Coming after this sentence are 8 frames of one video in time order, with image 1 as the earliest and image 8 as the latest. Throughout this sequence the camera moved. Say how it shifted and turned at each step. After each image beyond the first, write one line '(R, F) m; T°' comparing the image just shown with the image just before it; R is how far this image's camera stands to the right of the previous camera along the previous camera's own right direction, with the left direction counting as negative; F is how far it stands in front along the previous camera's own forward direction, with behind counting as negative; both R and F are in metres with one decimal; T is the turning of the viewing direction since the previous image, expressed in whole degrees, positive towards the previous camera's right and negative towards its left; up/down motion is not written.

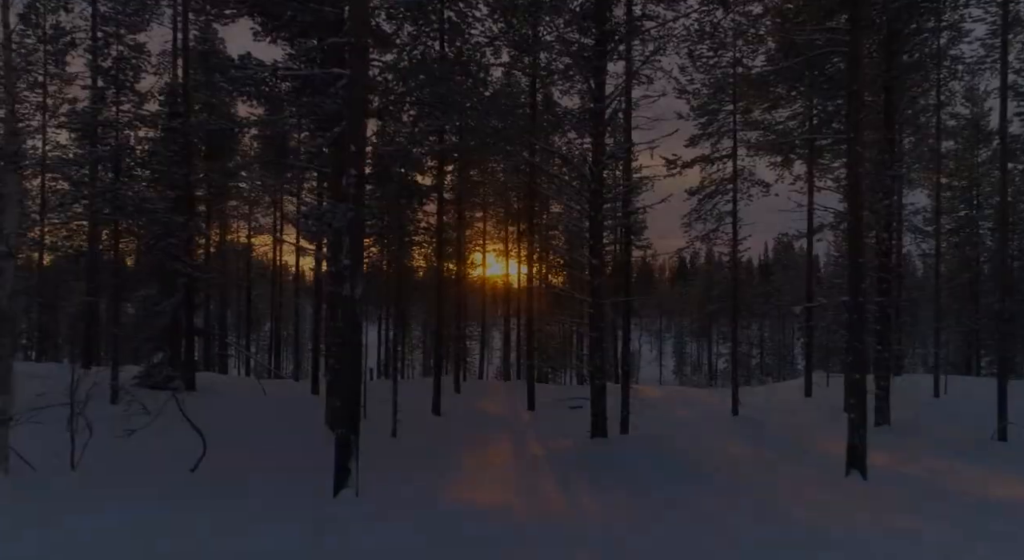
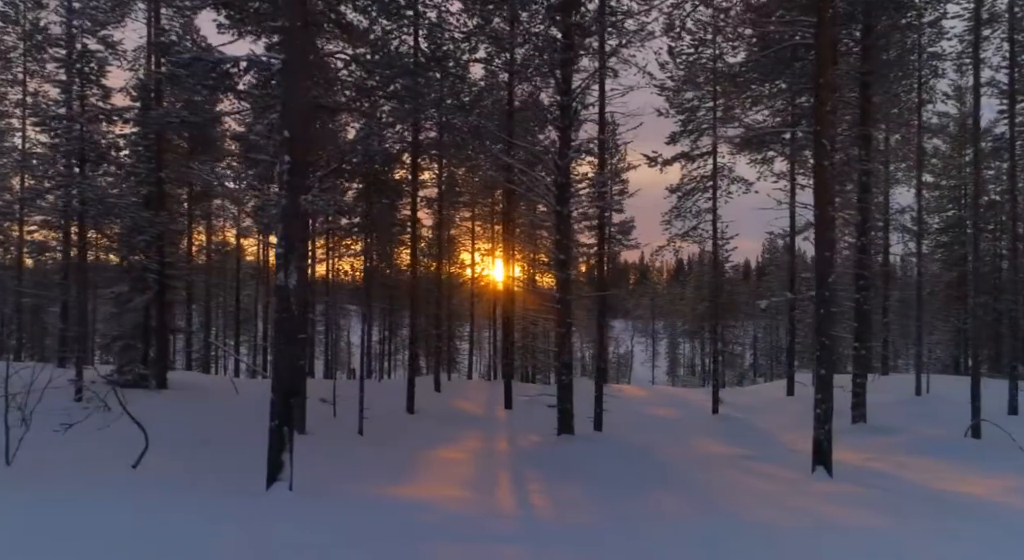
(+0.3, +0.1) m; 0°
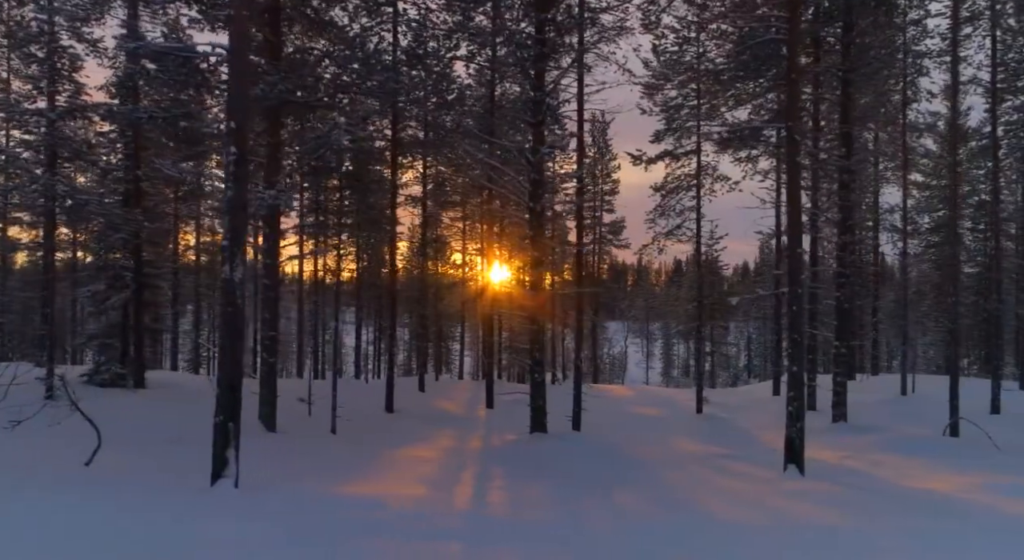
(+0.3, +0.1) m; 0°
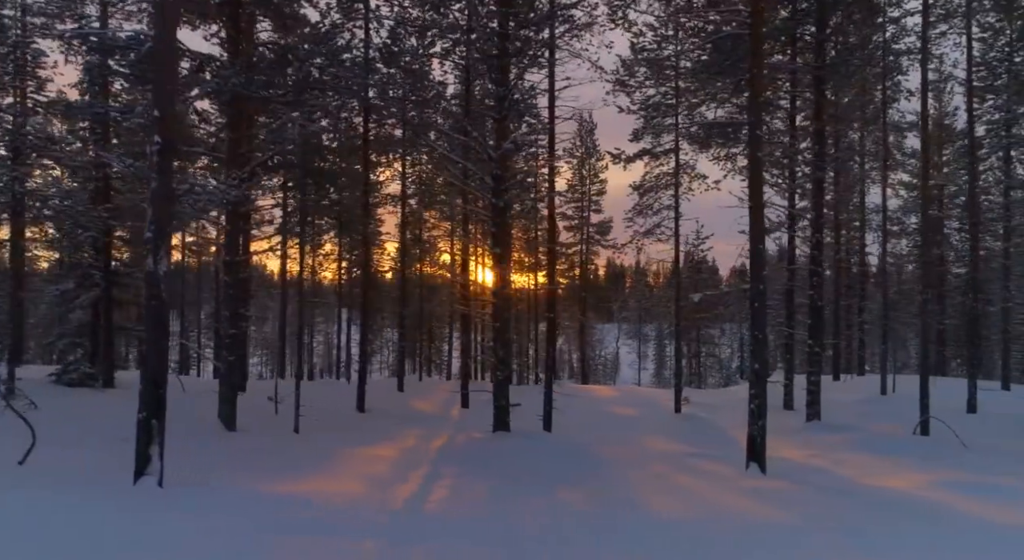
(+0.4, +0.1) m; 0°
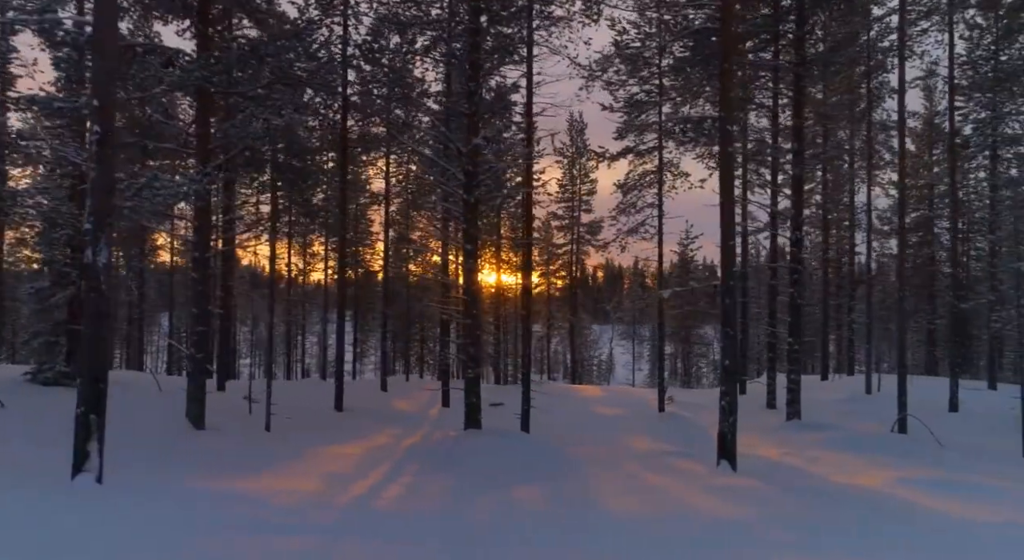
(+0.3, +0.1) m; 0°
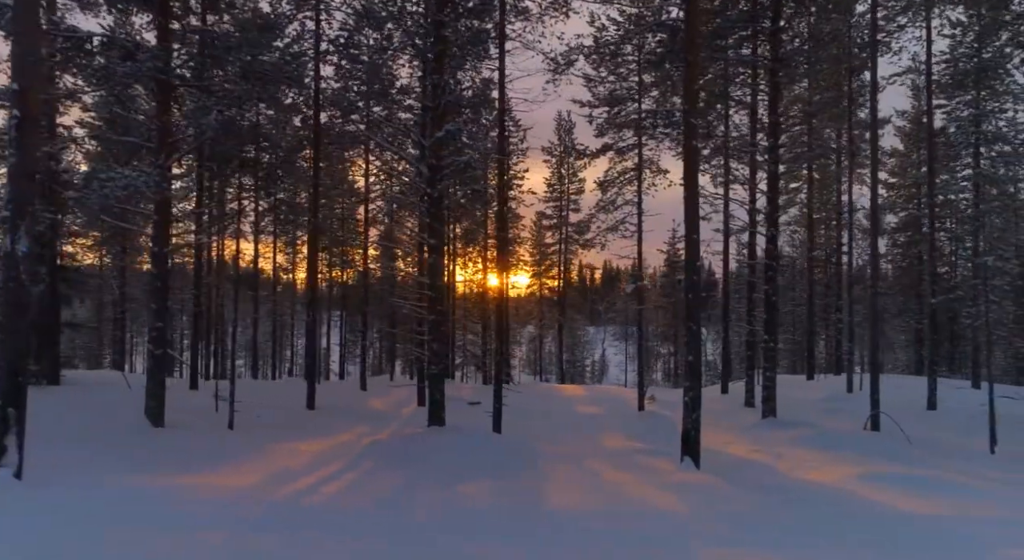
(+0.3, +0.1) m; 0°
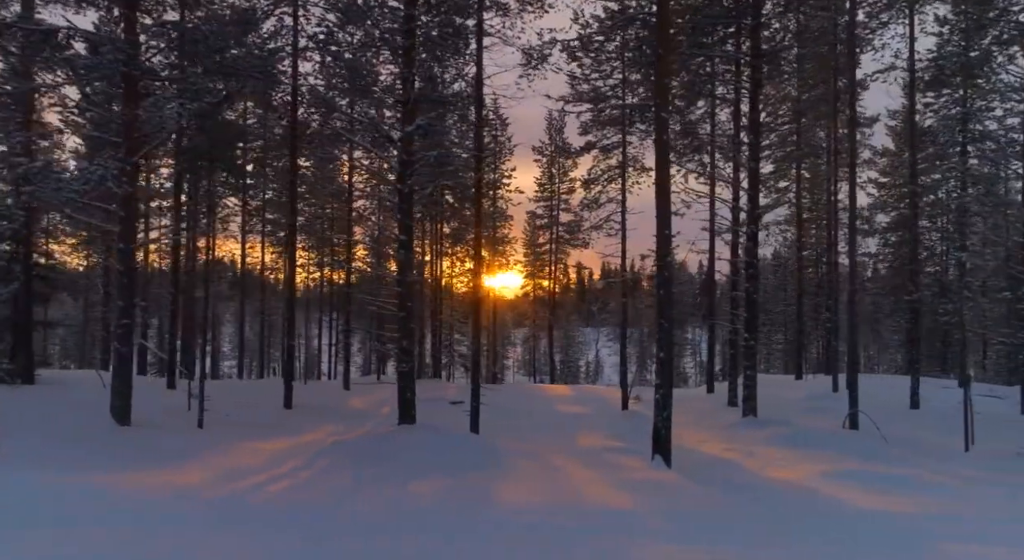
(+0.3, +0.1) m; 0°
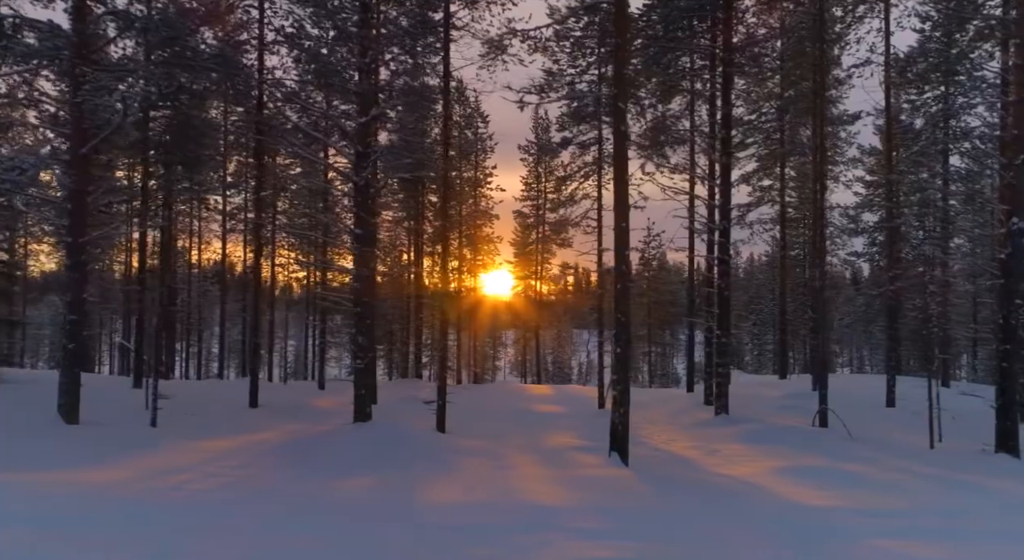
(+0.4, +0.2) m; 0°
